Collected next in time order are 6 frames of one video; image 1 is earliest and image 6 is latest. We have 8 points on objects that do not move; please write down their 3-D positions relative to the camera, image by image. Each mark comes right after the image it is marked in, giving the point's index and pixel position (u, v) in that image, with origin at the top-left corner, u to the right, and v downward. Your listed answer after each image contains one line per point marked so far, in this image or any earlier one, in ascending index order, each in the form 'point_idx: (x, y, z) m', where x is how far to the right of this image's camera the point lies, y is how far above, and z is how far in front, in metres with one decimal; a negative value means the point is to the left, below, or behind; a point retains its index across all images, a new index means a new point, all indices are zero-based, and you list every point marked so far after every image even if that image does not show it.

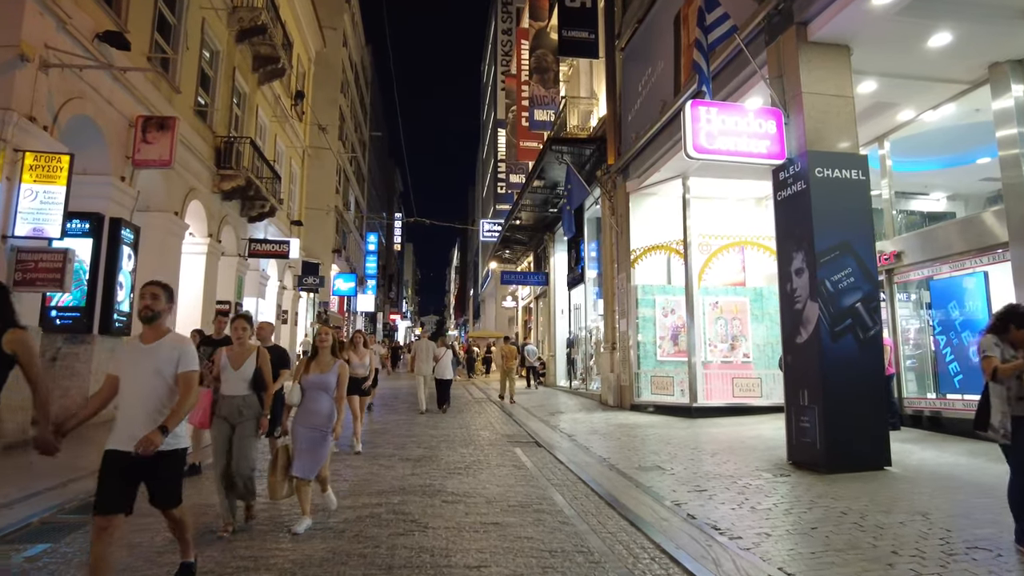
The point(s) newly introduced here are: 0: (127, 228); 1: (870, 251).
0: (-6.3, +1.0, +11.1) m
1: (+3.7, +0.4, +7.0) m
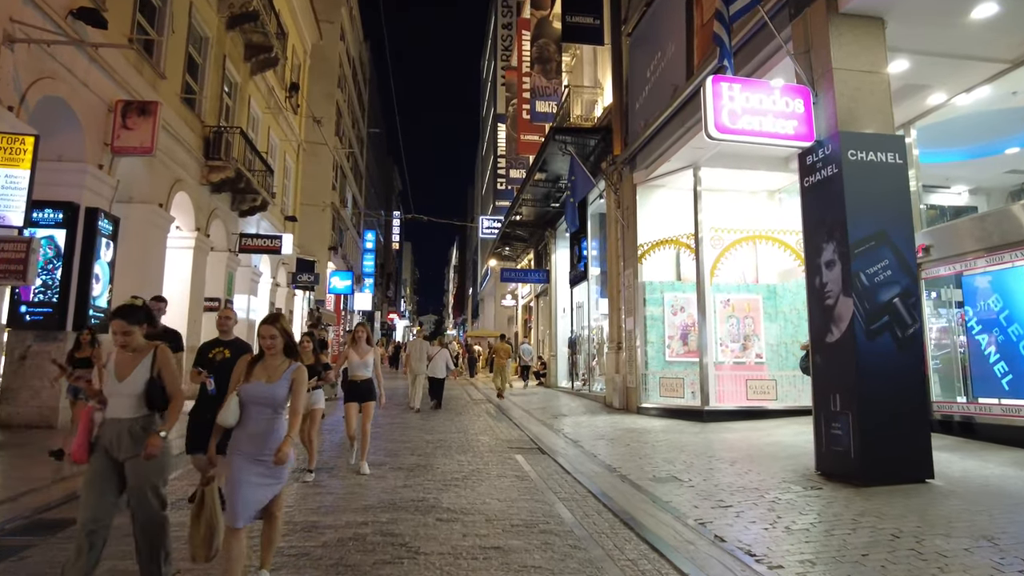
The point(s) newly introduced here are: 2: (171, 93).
0: (-6.3, +1.1, +10.4) m
1: (+3.7, +0.4, +6.3) m
2: (-6.8, +3.9, +13.4) m
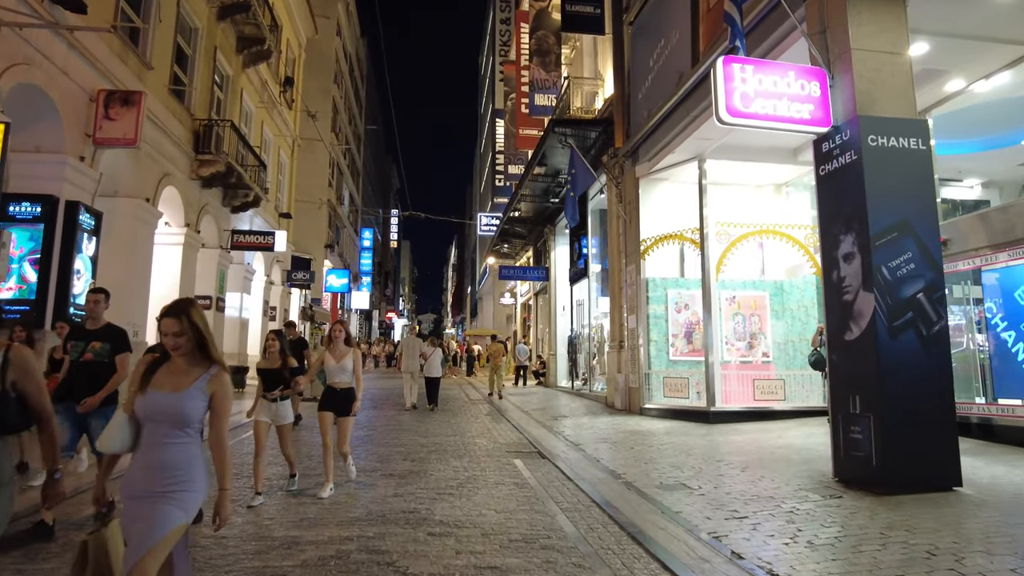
0: (-6.3, +1.1, +10.0) m
1: (+3.7, +0.5, +5.9) m
2: (-6.8, +3.9, +13.0) m
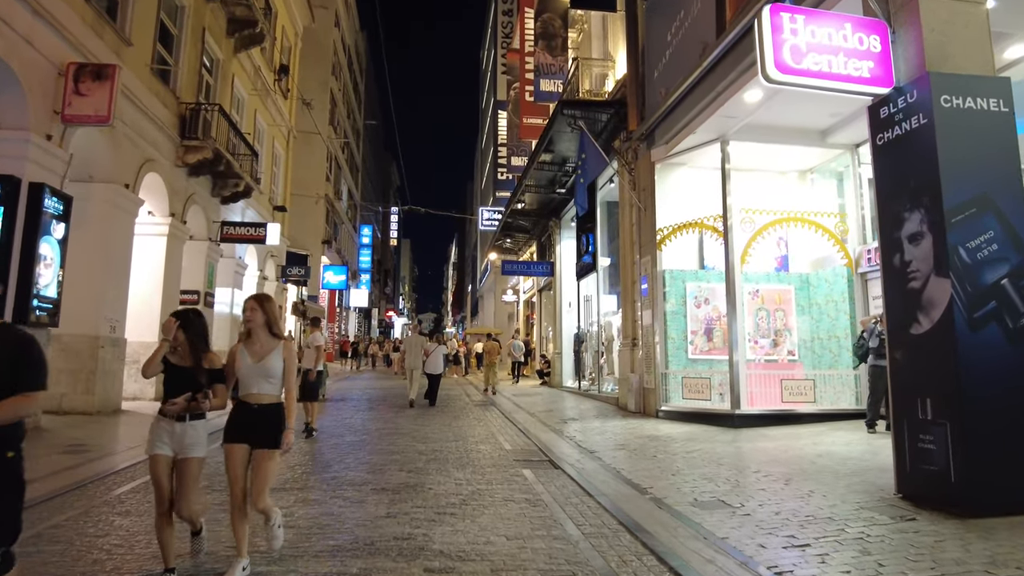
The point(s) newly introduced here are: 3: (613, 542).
0: (-6.2, +1.3, +9.1) m
1: (+3.8, +0.6, +5.1) m
2: (-6.7, +4.1, +12.1) m
3: (+0.7, -1.7, +4.5) m
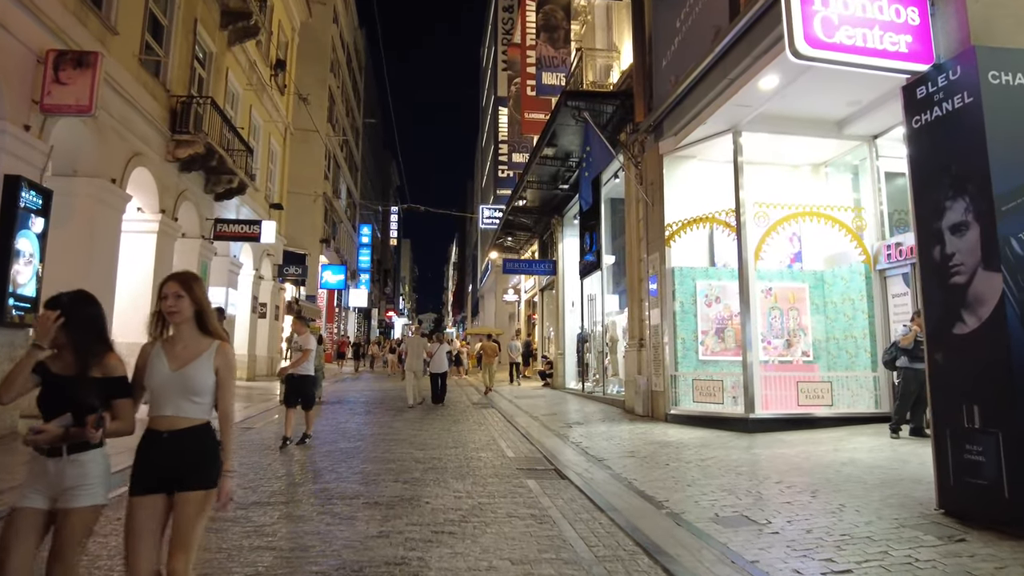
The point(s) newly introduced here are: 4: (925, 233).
0: (-6.2, +1.3, +8.7) m
1: (+3.8, +0.6, +4.6) m
2: (-6.7, +4.1, +11.7) m
3: (+0.7, -1.6, +4.0) m
4: (+3.1, +0.4, +5.1) m
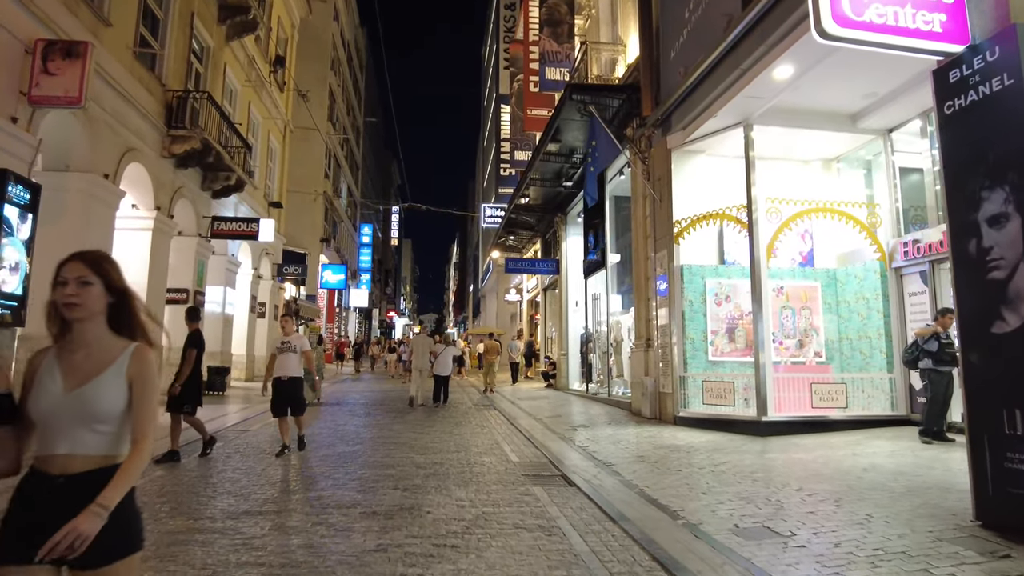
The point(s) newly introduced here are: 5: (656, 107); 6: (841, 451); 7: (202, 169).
0: (-6.1, +1.3, +8.4) m
1: (+3.9, +0.6, +4.3) m
2: (-6.6, +4.1, +11.4) m
3: (+0.7, -1.6, +3.7) m
4: (+3.2, +0.4, +4.8) m
5: (+2.4, +3.0, +11.1) m
6: (+3.7, -1.8, +7.6) m
7: (-7.0, +2.7, +15.2) m
